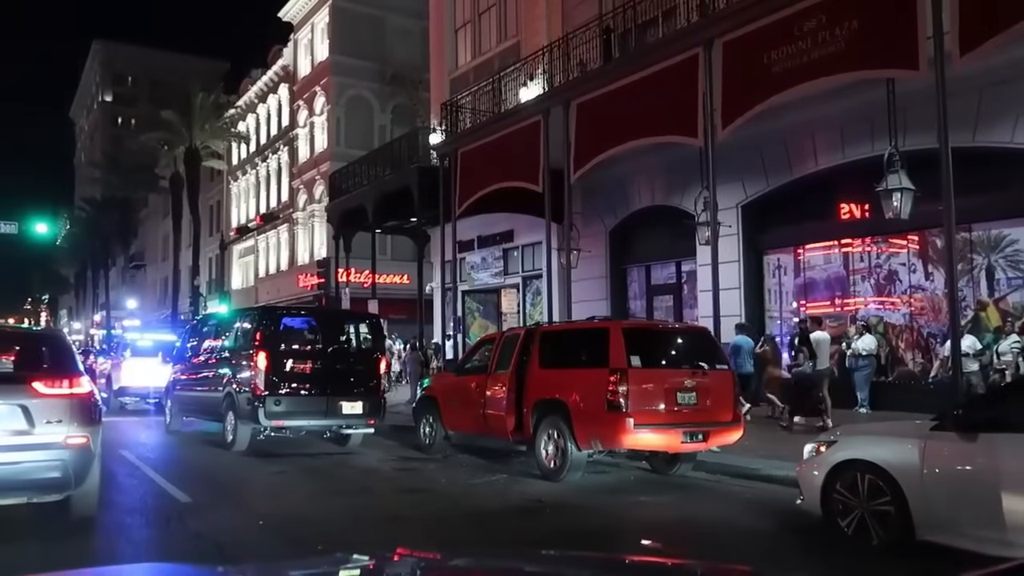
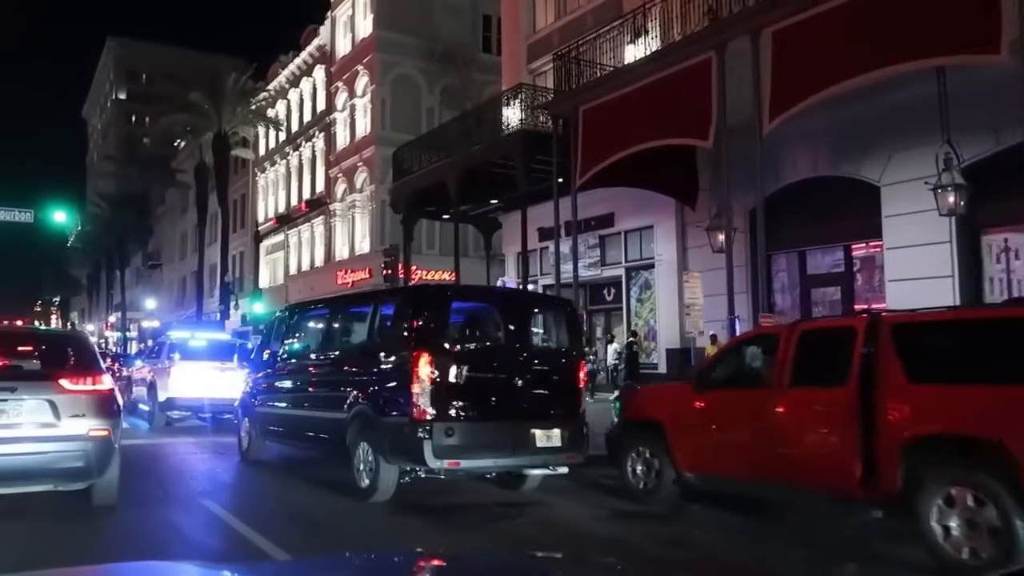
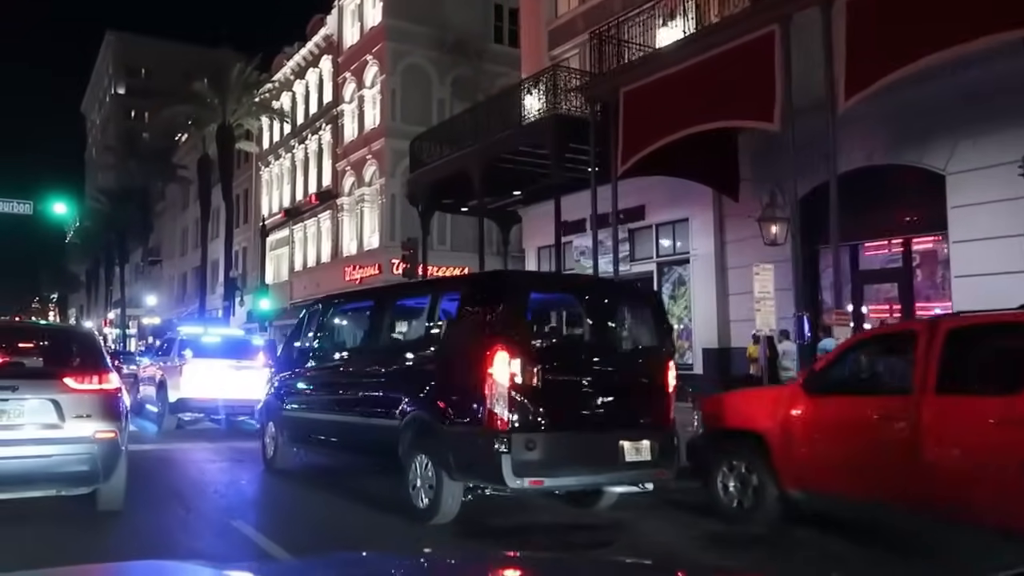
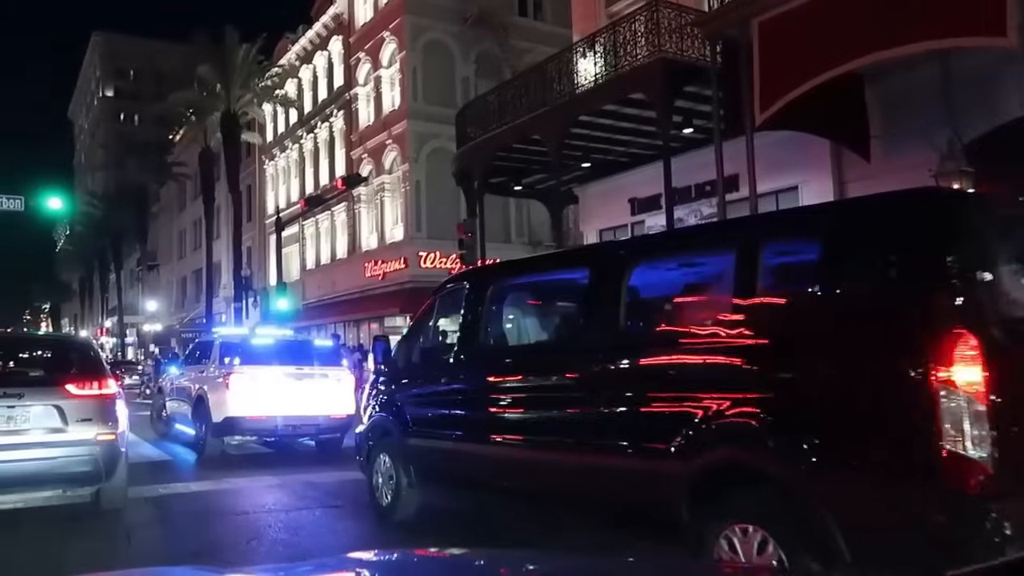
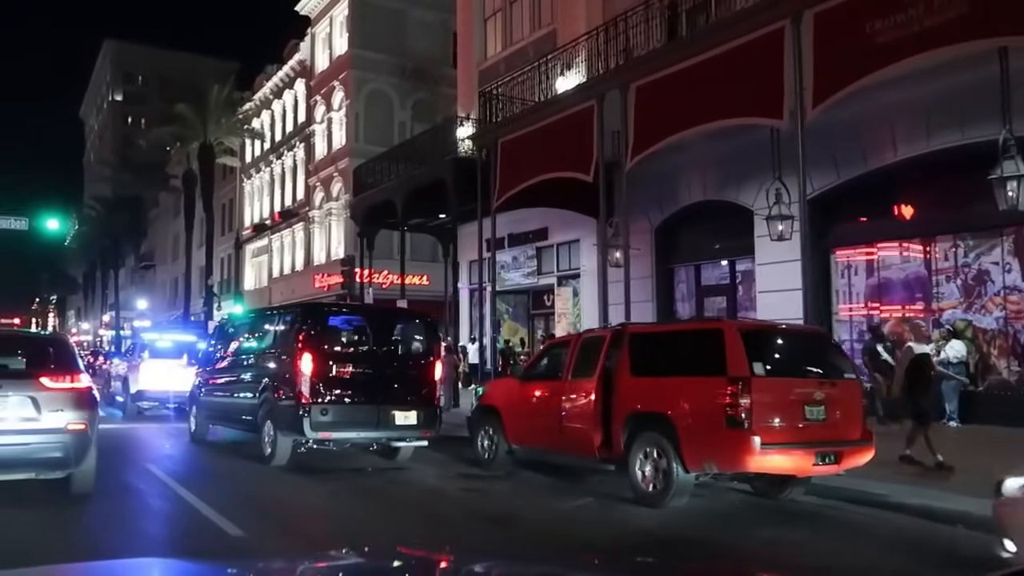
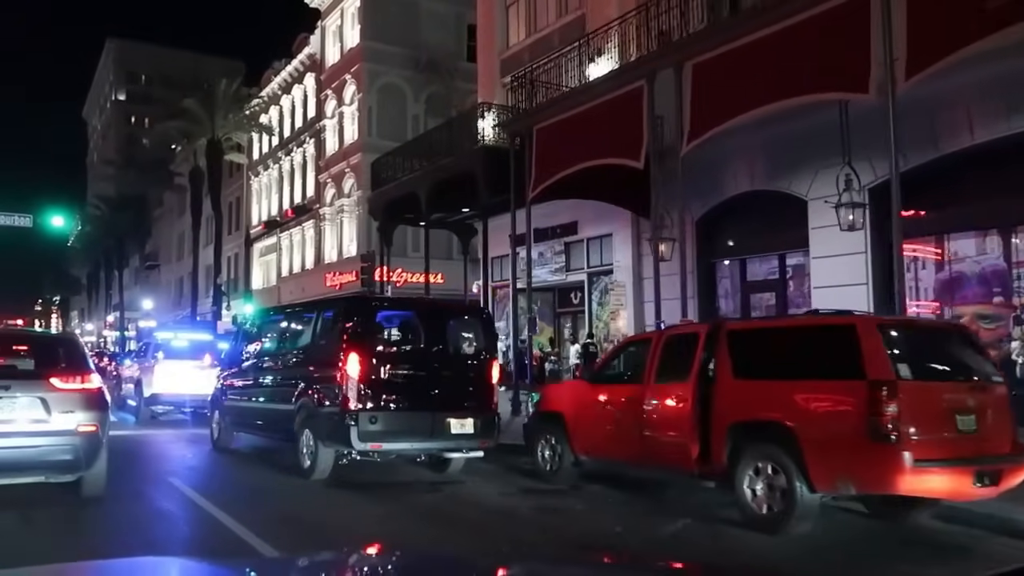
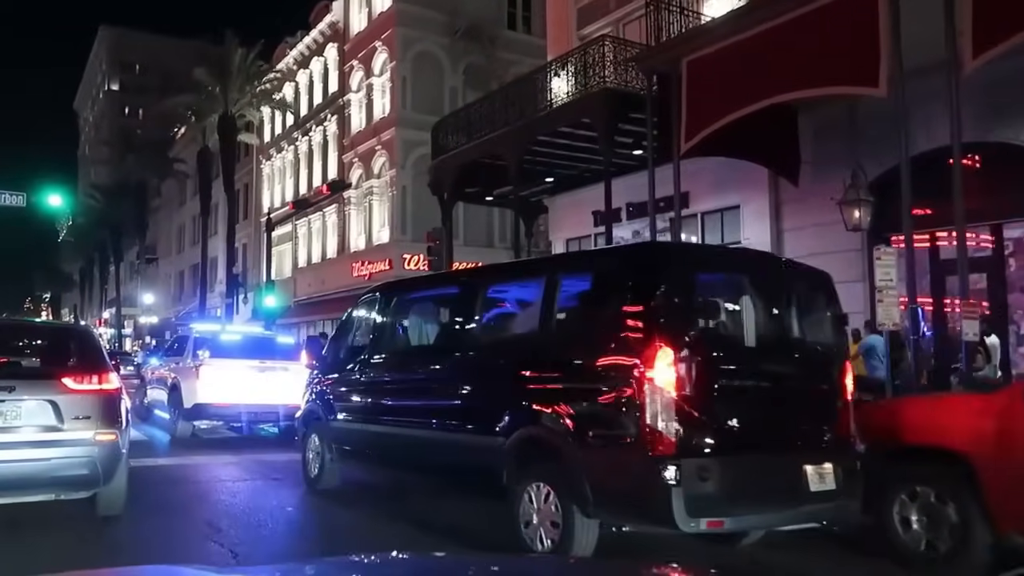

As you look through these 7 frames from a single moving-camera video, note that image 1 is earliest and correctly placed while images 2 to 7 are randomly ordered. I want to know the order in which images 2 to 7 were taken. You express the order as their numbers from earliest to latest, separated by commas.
5, 6, 2, 3, 7, 4
